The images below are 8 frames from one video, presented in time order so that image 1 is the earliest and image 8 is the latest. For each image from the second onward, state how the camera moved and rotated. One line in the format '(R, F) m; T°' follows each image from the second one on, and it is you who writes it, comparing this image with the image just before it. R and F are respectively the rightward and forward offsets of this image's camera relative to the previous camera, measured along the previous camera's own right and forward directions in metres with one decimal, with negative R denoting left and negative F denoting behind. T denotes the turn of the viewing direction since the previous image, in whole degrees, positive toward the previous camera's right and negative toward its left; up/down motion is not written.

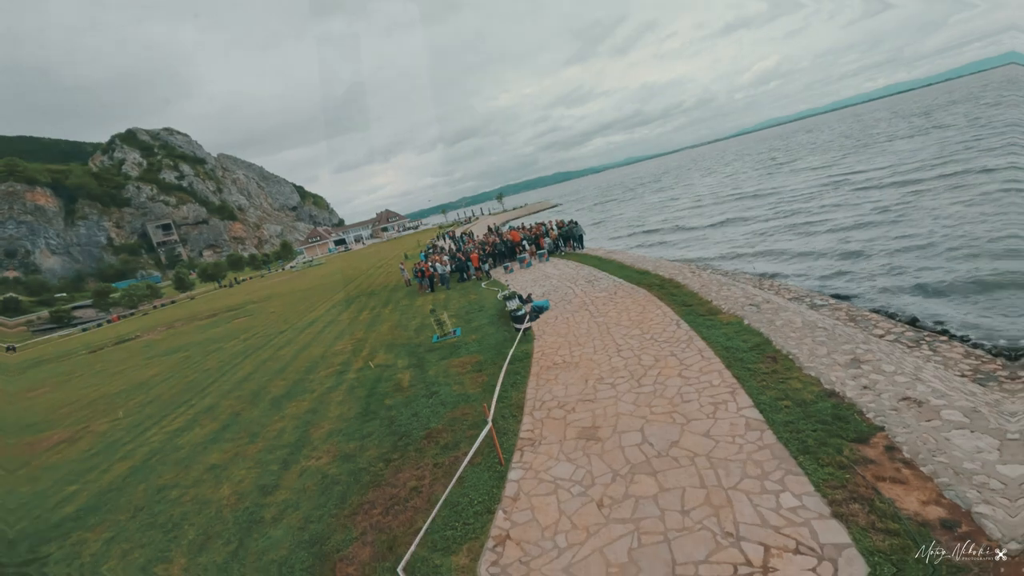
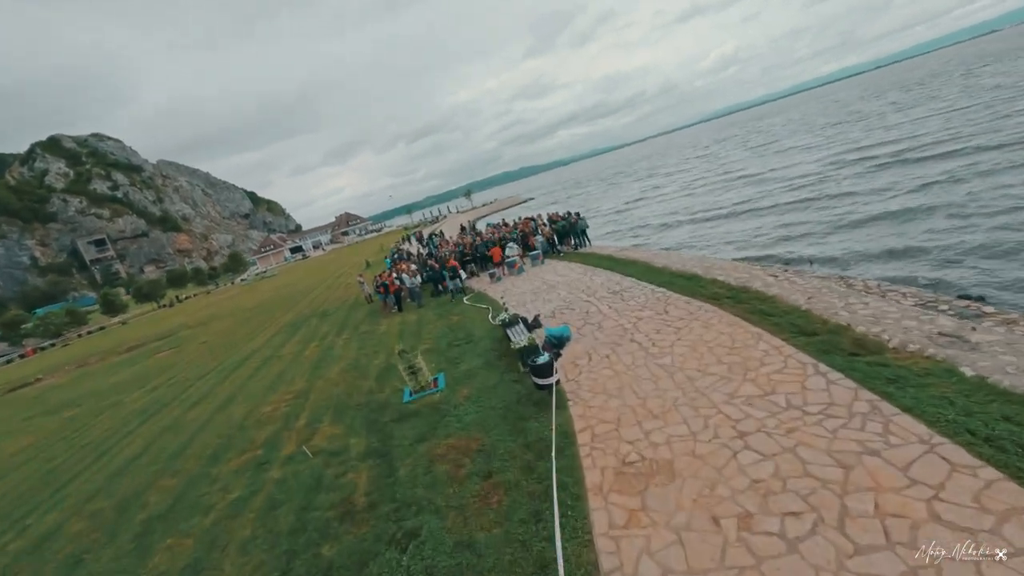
(-0.9, +5.5) m; +4°
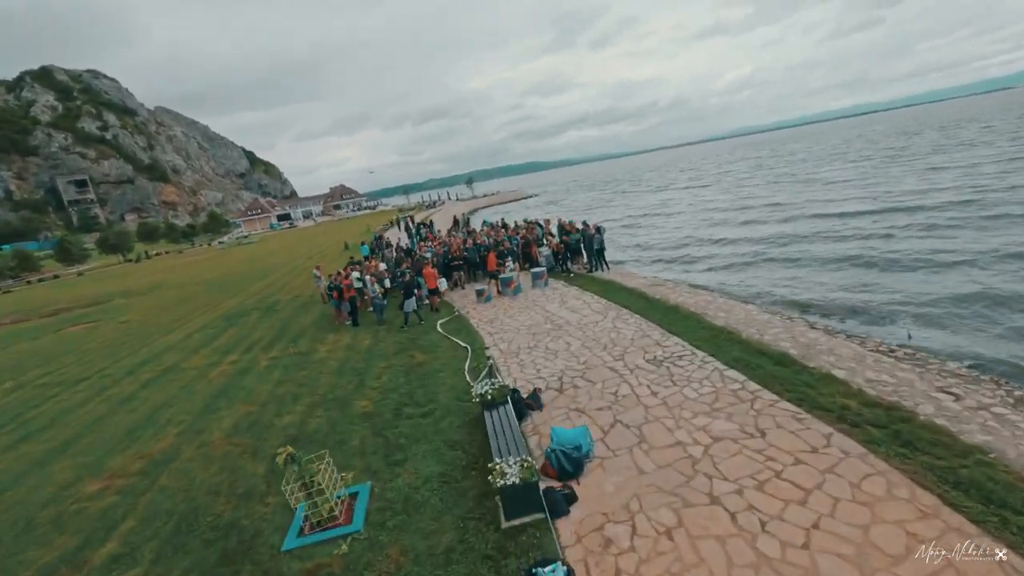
(-0.2, +5.2) m; +1°
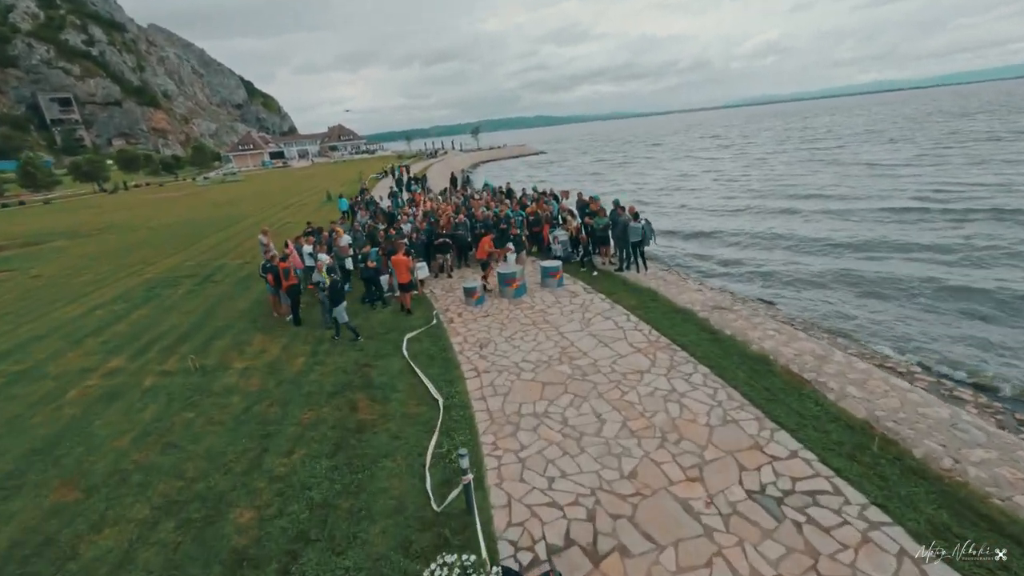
(-0.2, +4.8) m; 0°
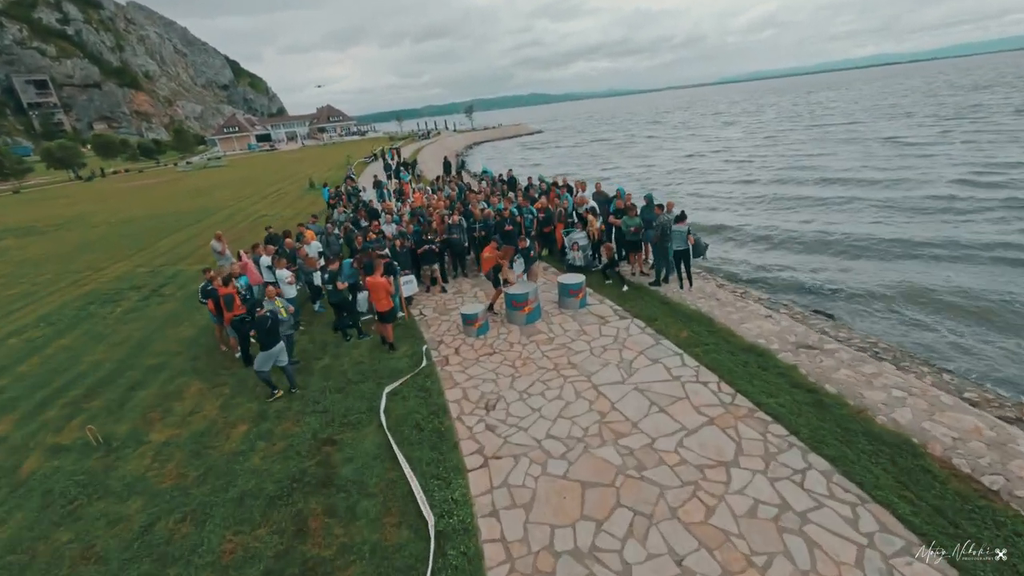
(-0.3, +2.9) m; 0°
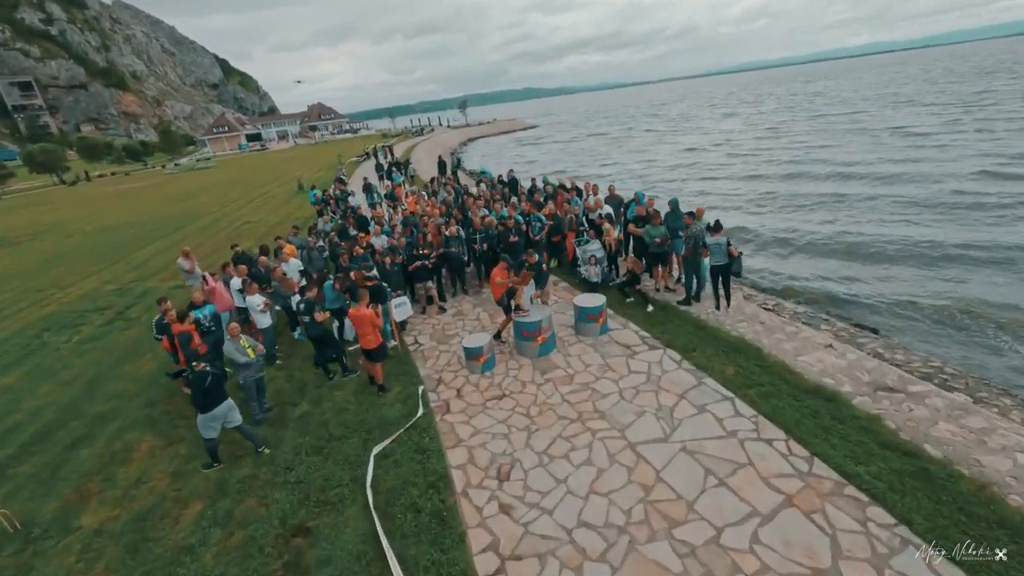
(-0.2, +1.5) m; 0°
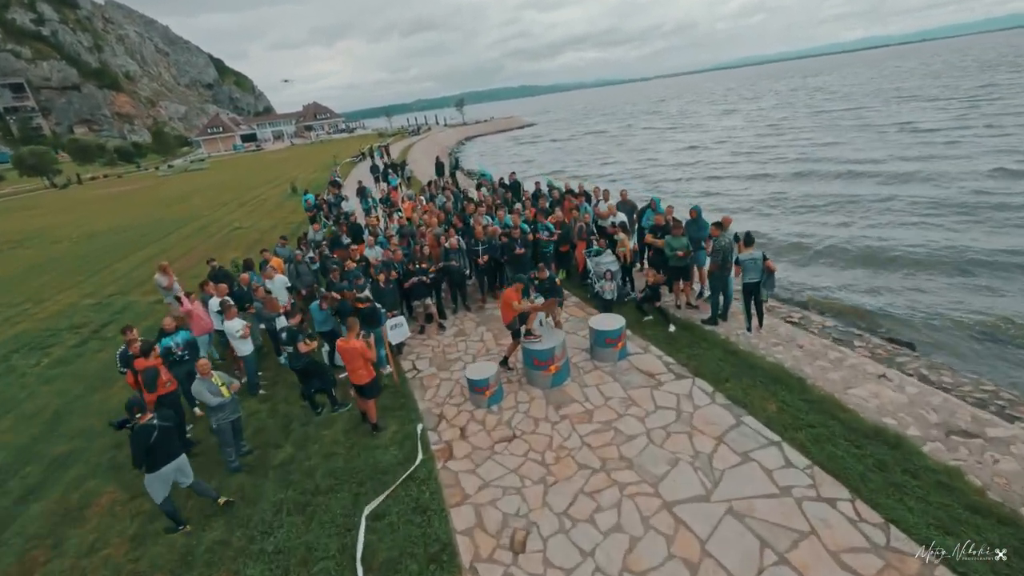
(-0.2, +1.0) m; 0°
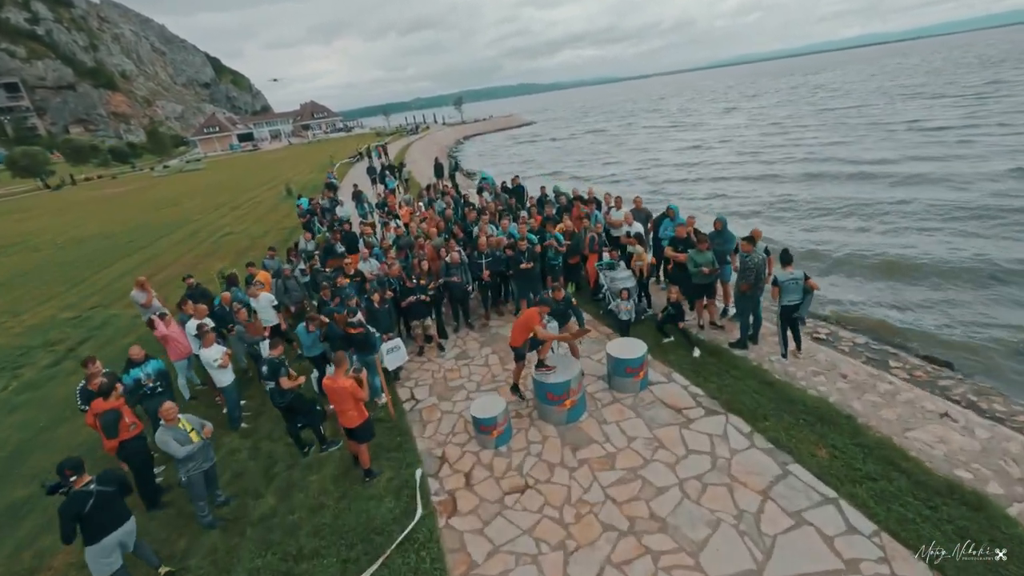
(-0.2, +0.9) m; 0°
